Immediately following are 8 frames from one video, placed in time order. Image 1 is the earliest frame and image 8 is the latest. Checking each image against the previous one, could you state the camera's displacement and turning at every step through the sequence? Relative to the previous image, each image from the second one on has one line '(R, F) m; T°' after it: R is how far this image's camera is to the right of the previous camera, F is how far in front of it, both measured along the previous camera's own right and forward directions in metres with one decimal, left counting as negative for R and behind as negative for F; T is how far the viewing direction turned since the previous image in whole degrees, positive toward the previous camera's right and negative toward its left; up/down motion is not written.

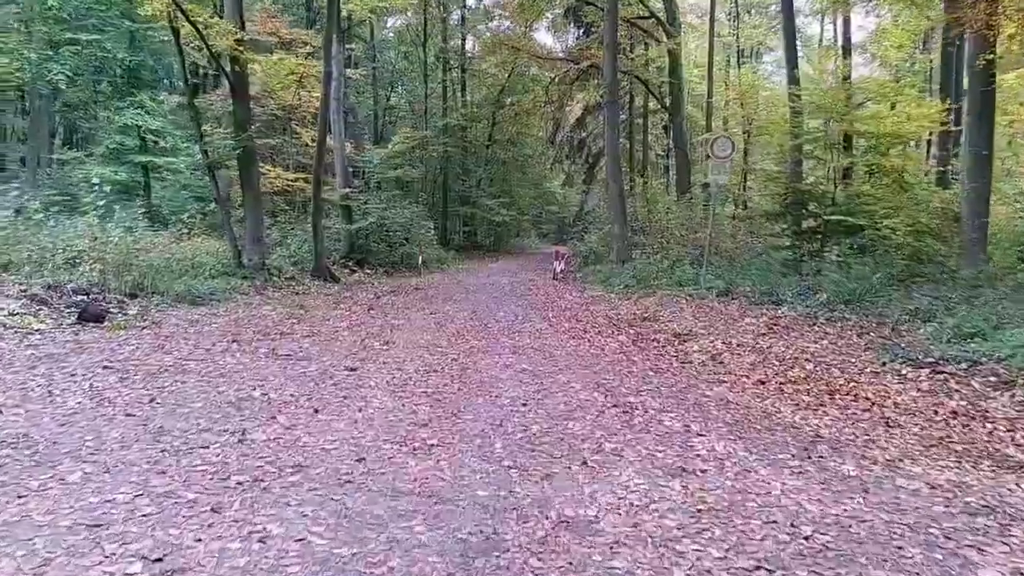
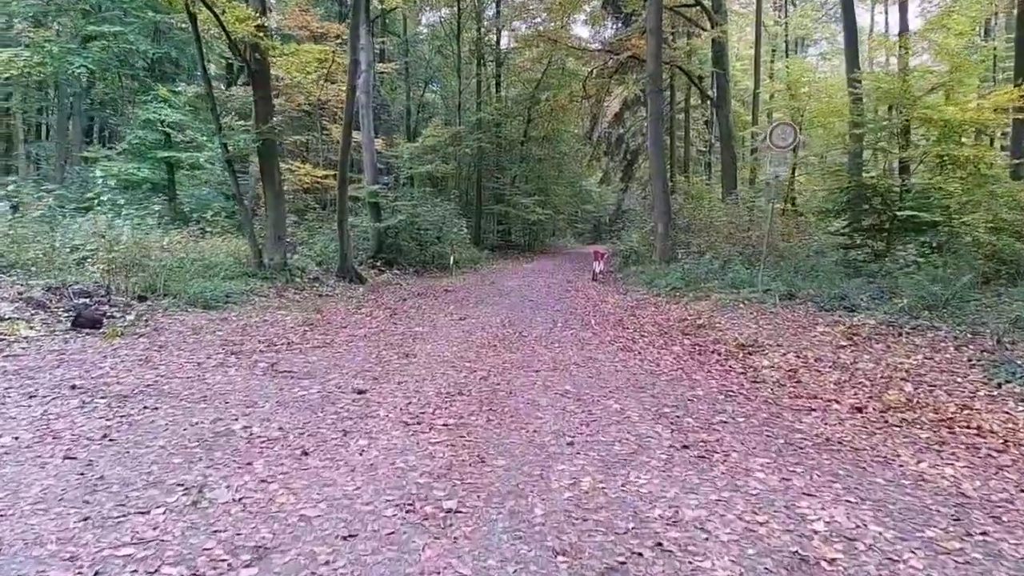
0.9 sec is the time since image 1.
(-0.1, +1.2) m; -3°
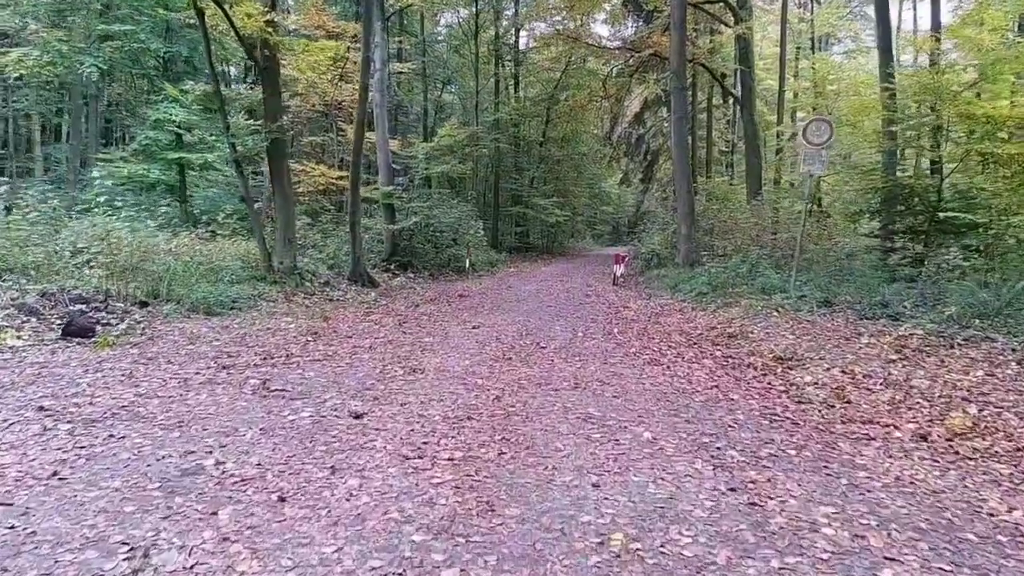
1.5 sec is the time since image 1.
(0.0, +0.7) m; -1°
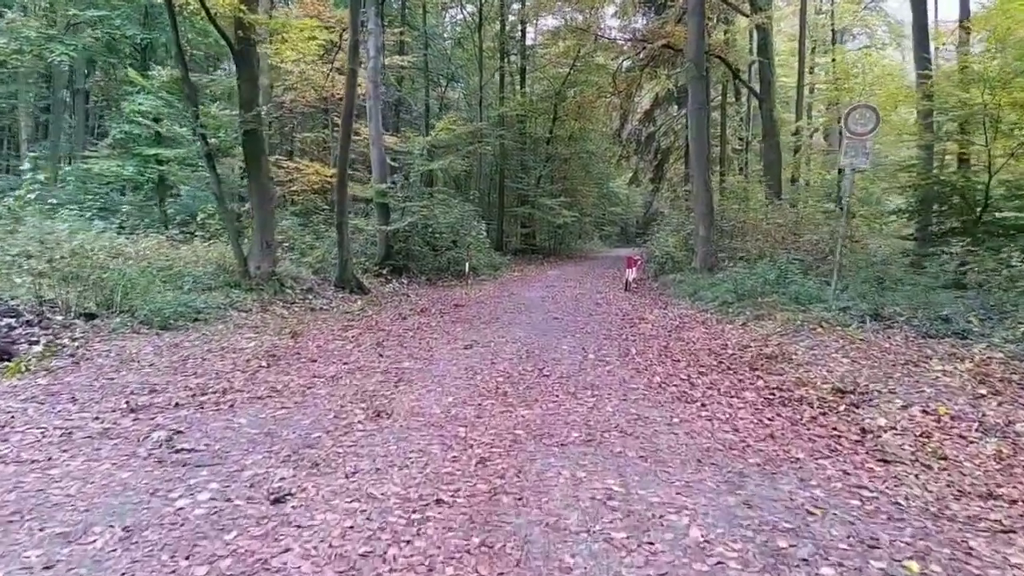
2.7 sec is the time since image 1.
(+0.1, +1.5) m; -1°
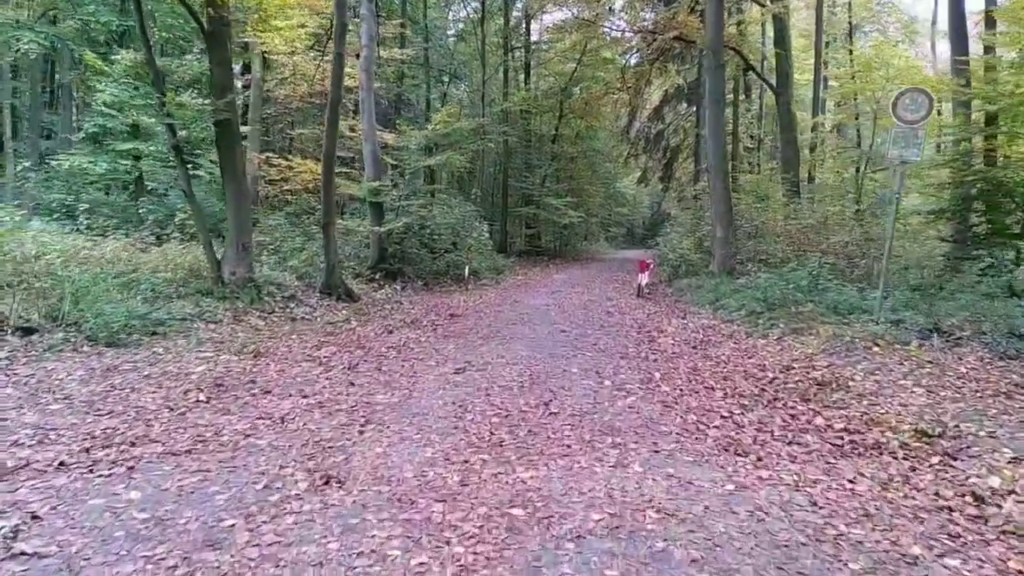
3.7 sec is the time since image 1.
(0.0, +1.4) m; 0°
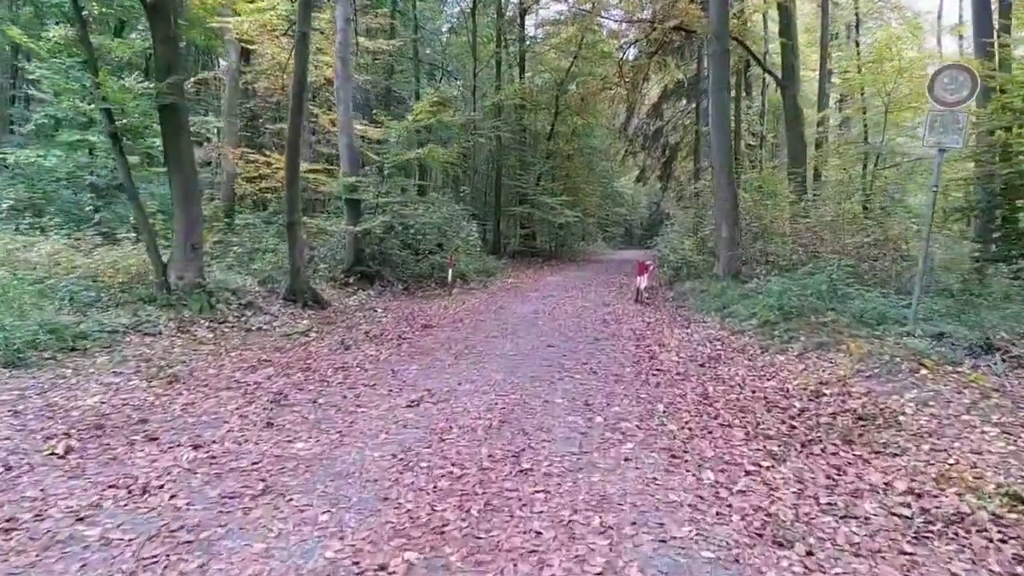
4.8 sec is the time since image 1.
(+0.2, +1.3) m; 0°
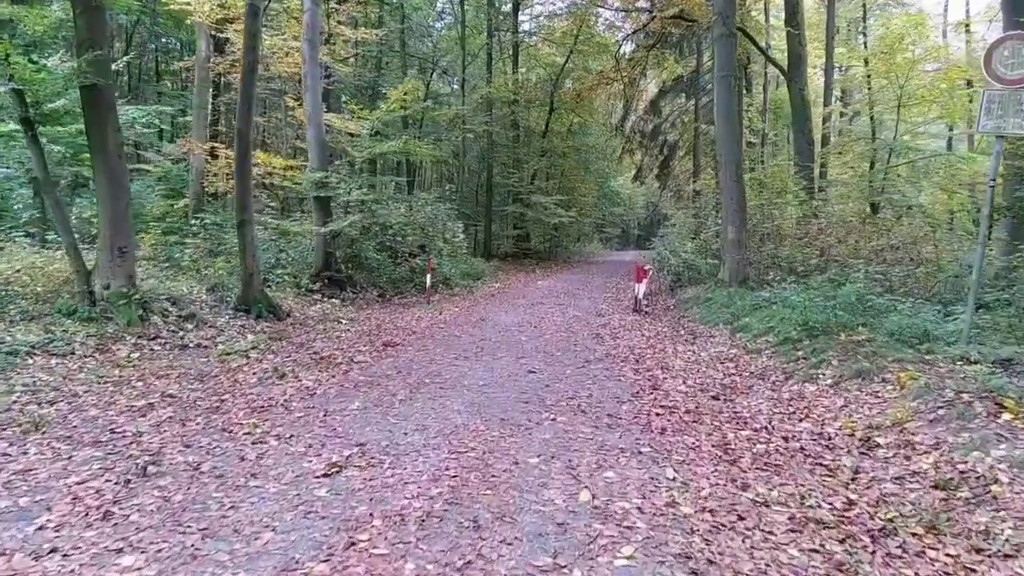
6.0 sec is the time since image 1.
(+0.2, +1.5) m; 0°
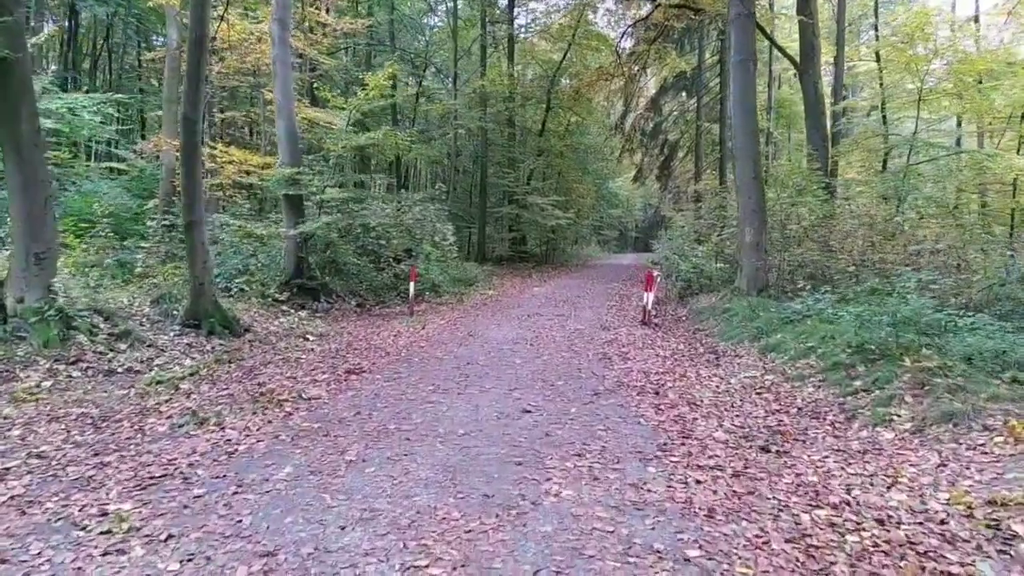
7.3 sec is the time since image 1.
(0.0, +1.5) m; 0°
